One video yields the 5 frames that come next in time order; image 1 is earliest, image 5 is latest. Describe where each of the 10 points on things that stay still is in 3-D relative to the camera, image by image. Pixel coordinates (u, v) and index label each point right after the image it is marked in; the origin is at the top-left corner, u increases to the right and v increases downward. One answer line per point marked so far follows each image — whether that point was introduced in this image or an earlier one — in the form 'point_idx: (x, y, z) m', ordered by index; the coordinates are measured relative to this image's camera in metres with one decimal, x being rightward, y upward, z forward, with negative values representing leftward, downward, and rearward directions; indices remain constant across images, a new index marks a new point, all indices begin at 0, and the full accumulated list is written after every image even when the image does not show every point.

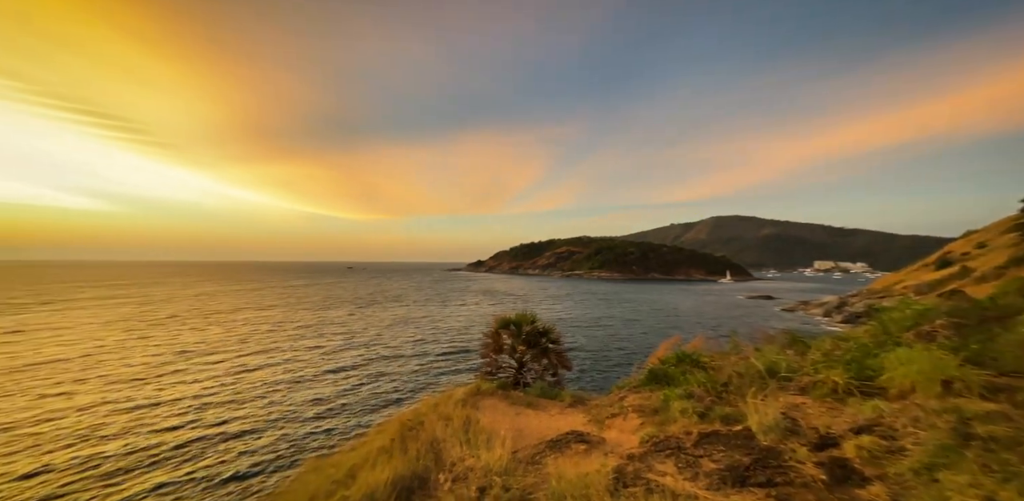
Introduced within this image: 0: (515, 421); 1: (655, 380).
0: (+0.1, -7.2, +17.6) m
1: (+4.5, -4.2, +13.1) m
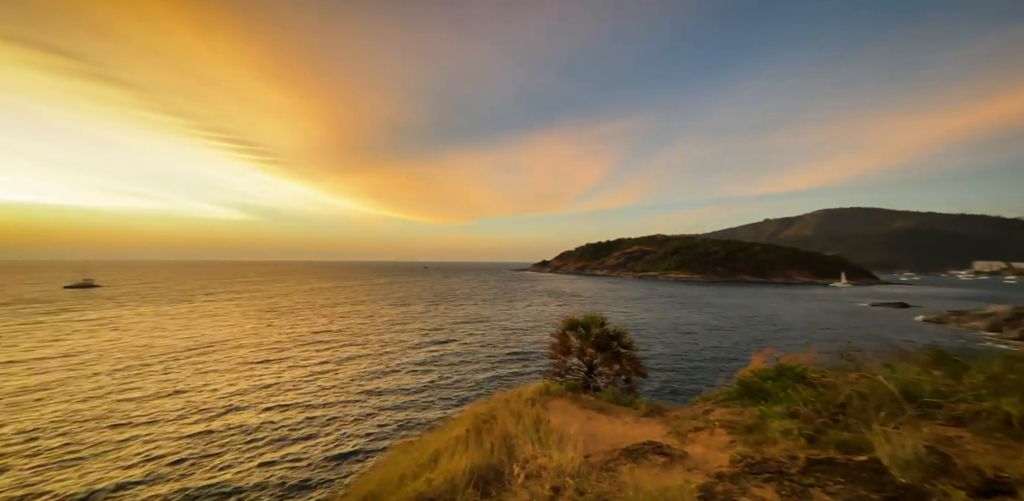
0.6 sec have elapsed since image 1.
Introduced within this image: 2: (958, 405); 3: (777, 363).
0: (+3.1, -7.2, +17.0) m
1: (+6.7, -4.1, +11.8) m
2: (+7.8, -2.7, +7.3) m
3: (+8.1, -3.4, +12.6) m
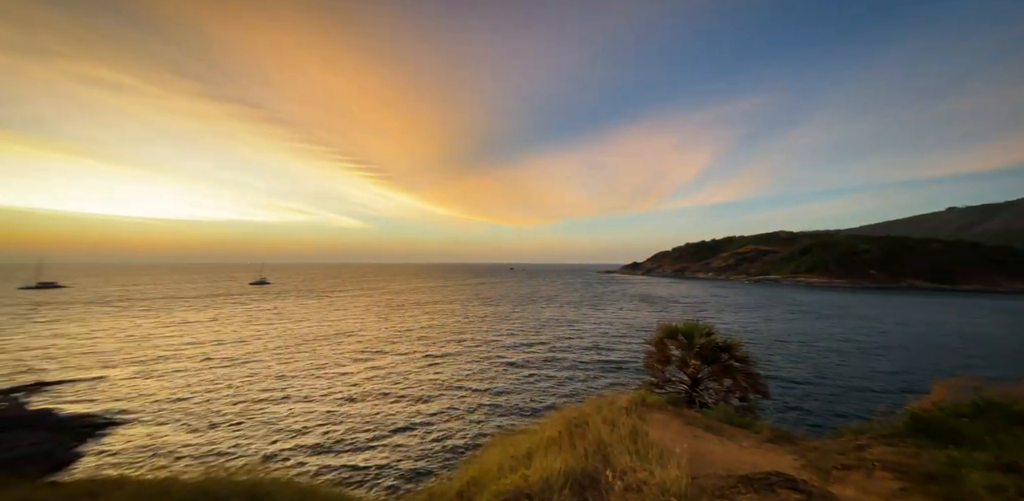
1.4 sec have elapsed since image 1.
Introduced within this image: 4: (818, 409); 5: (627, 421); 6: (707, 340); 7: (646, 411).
0: (+6.8, -7.2, +15.2) m
1: (+9.3, -4.1, +9.3) m
2: (+9.4, -2.6, +4.7) m
3: (+10.8, -3.4, +9.9) m
4: (+13.6, -6.9, +18.4) m
5: (+4.9, -7.3, +17.3) m
6: (+9.4, -4.3, +19.7) m
7: (+6.2, -7.4, +18.6) m
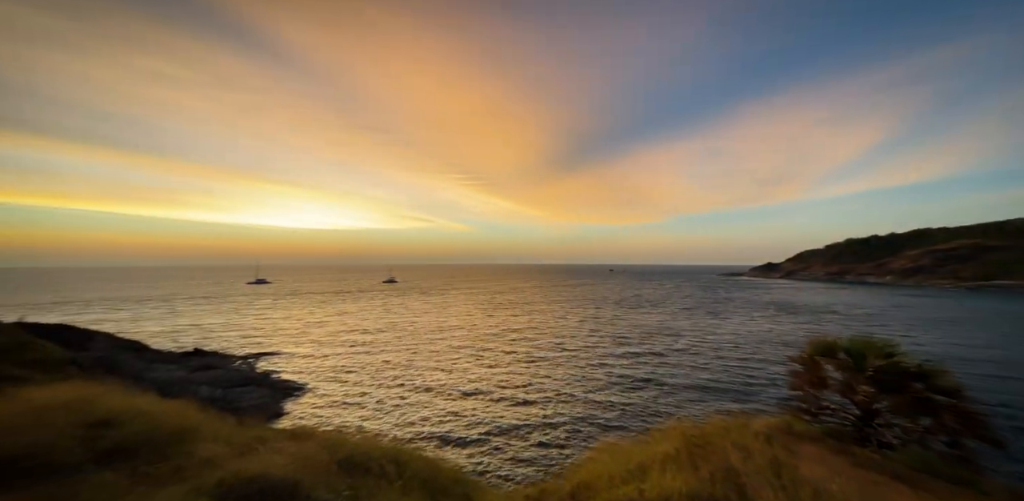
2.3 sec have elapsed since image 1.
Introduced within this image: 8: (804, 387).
0: (+10.6, -7.1, +11.6) m
1: (+11.4, -3.9, +5.4) m
2: (+10.4, -2.5, +0.9) m
3: (+13.0, -3.2, +5.5) m
4: (+17.9, -6.7, +13.0) m
5: (+9.2, -7.2, +14.1) m
6: (+14.2, -4.2, +15.4) m
7: (+10.8, -7.3, +15.1) m
8: (+12.9, -5.9, +17.7) m
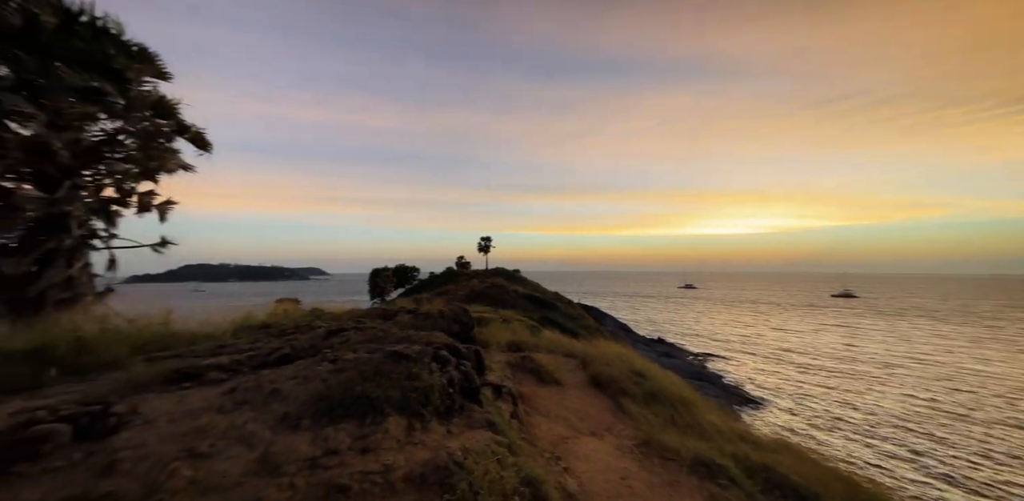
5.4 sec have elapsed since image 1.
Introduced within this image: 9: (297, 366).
0: (+18.9, -6.5, +2.1) m
1: (+14.3, -3.4, -2.2) m
2: (+10.0, -2.0, -4.1) m
3: (+15.3, -2.6, -3.4) m
4: (+24.4, -5.8, -2.9) m
5: (+20.1, -6.7, +4.7) m
6: (+23.9, -3.4, +1.5) m
7: (+21.8, -6.7, +4.0) m
8: (+25.1, -5.2, +4.0) m
9: (-3.0, -1.7, +5.8) m
